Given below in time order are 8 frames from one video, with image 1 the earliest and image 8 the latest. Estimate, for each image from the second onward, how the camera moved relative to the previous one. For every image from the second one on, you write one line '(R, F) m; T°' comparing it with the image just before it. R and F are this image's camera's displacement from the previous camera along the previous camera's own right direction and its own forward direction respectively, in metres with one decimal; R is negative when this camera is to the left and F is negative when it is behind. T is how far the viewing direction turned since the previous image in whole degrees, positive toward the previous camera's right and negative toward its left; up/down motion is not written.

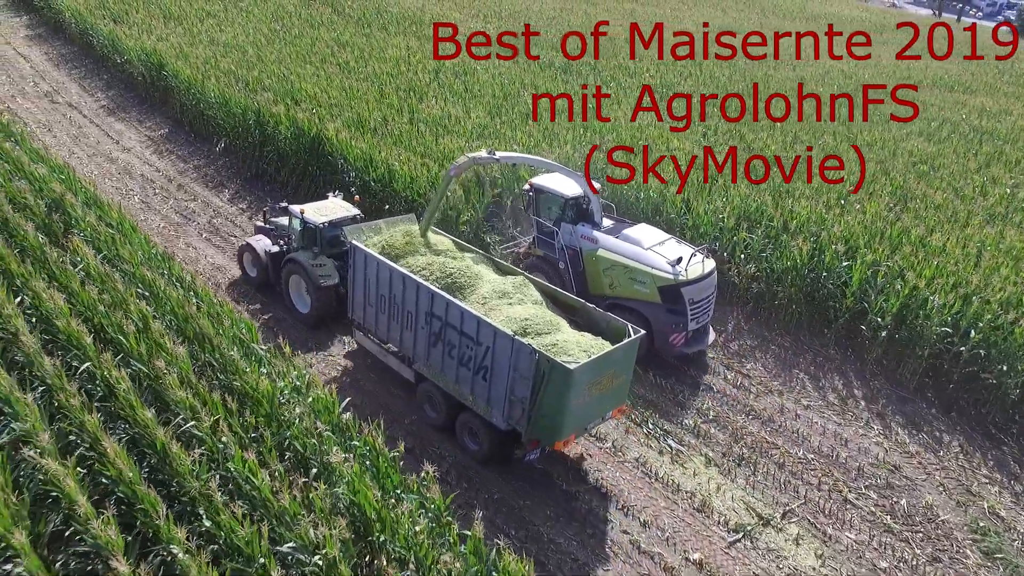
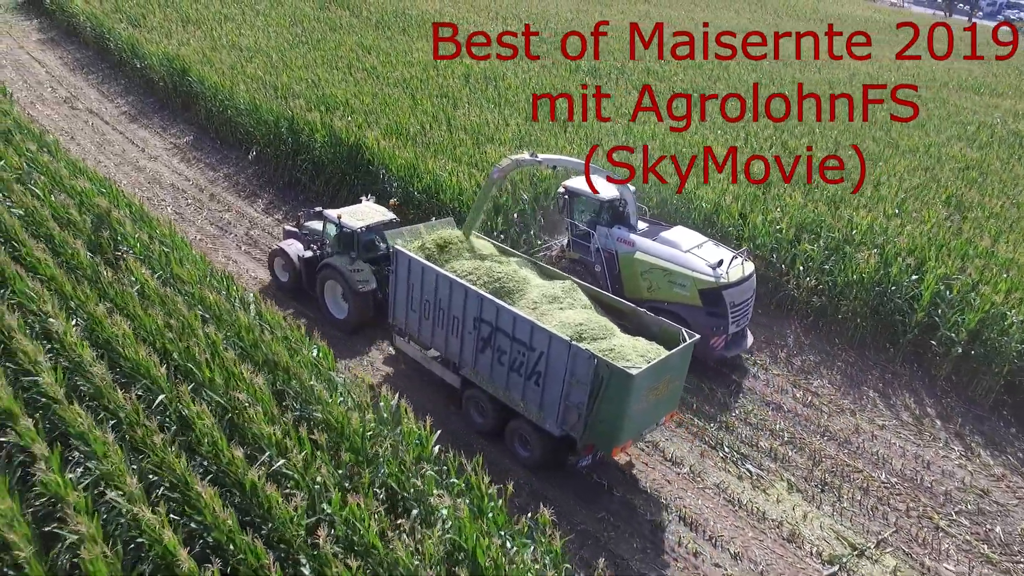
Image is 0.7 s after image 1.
(-0.7, +0.3) m; 0°
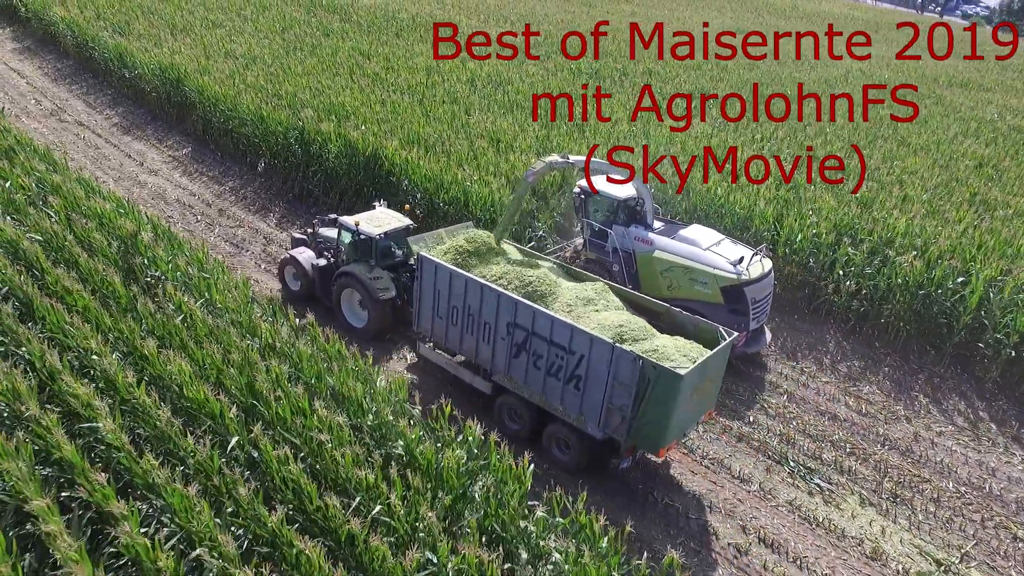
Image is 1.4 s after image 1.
(-0.8, +0.3) m; +2°
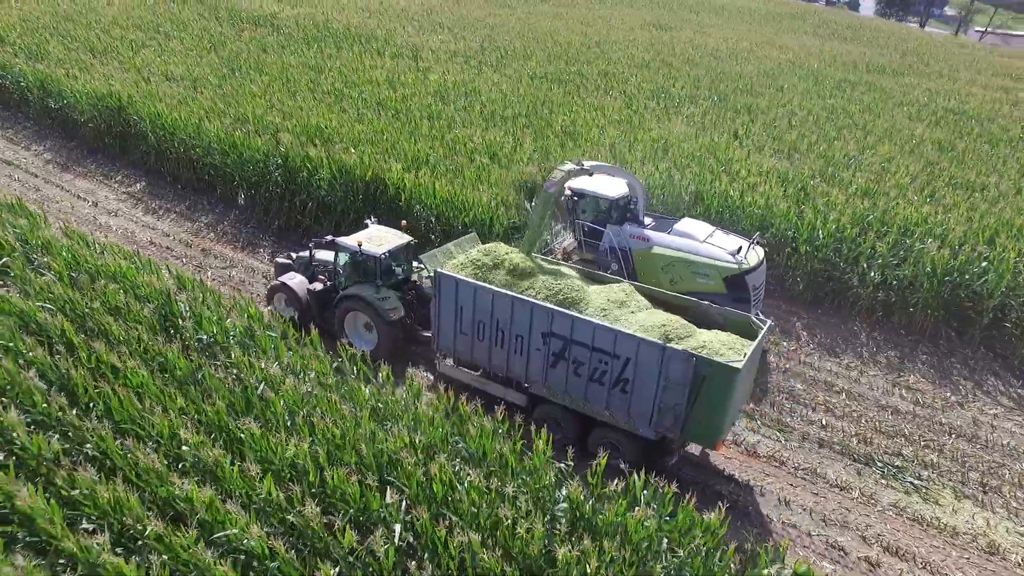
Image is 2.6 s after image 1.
(-1.6, +0.5) m; +8°
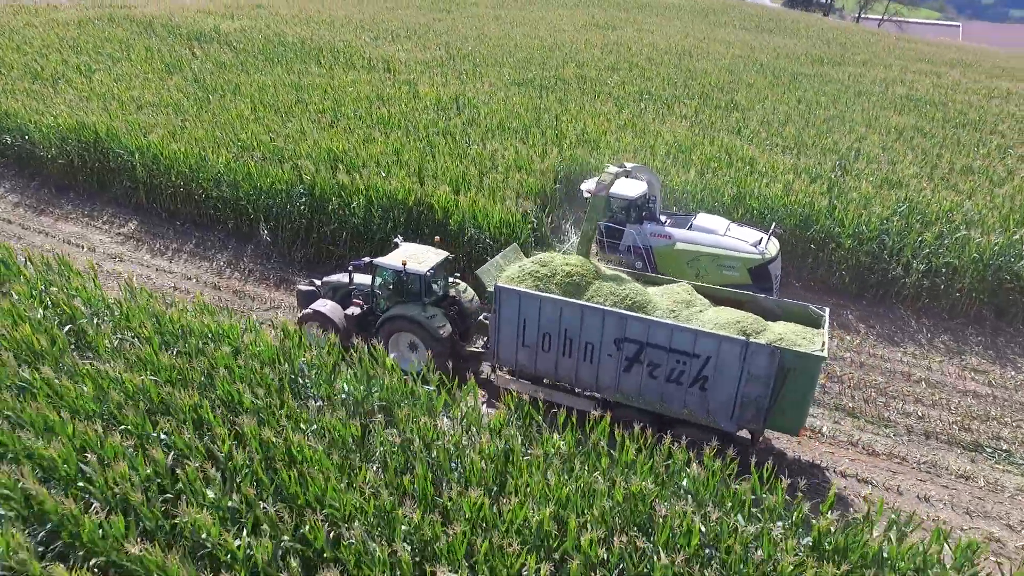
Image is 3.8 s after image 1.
(-1.9, +0.4) m; +7°
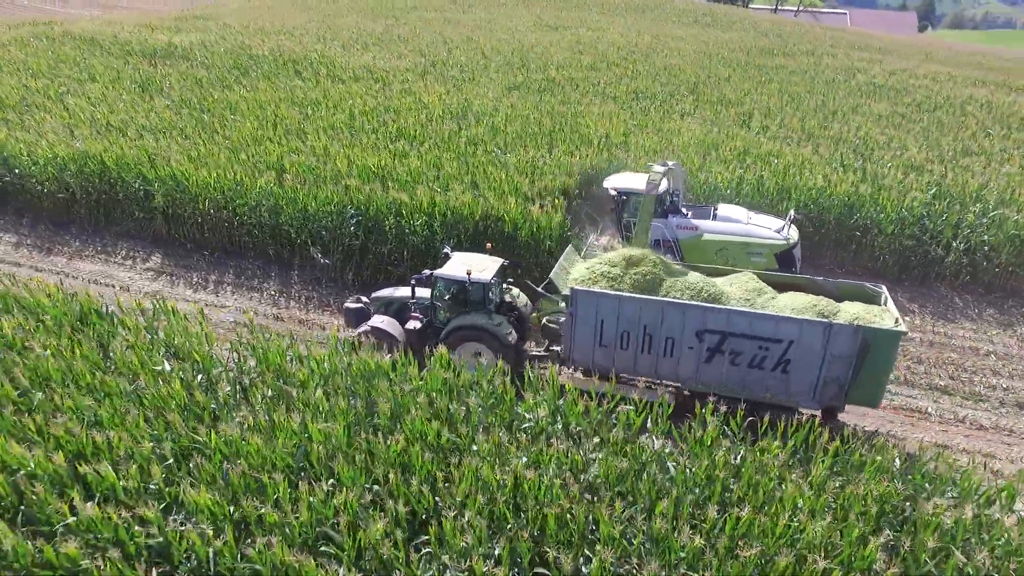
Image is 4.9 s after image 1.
(-2.0, +0.3) m; +7°
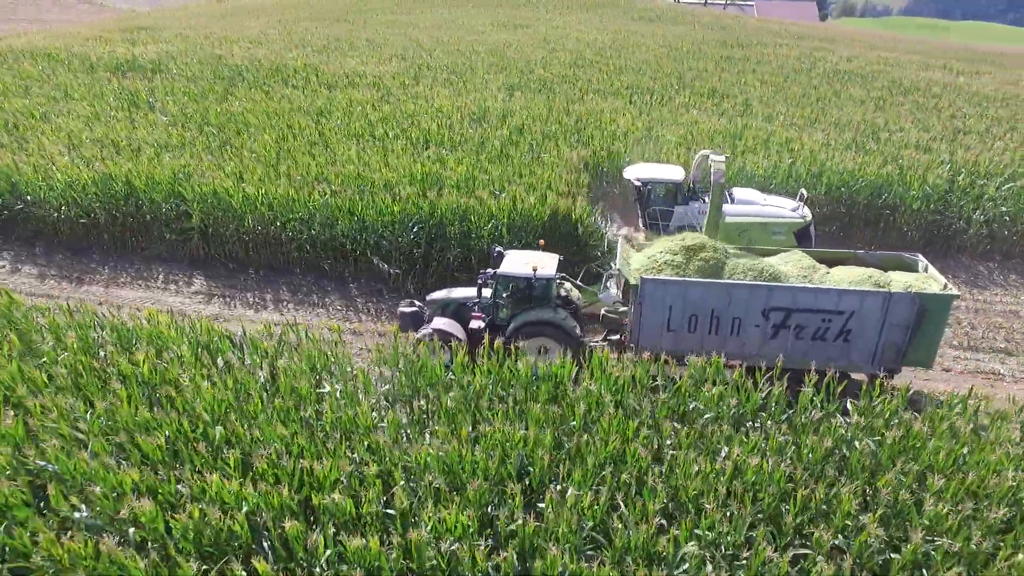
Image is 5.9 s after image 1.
(-1.9, +0.1) m; +6°
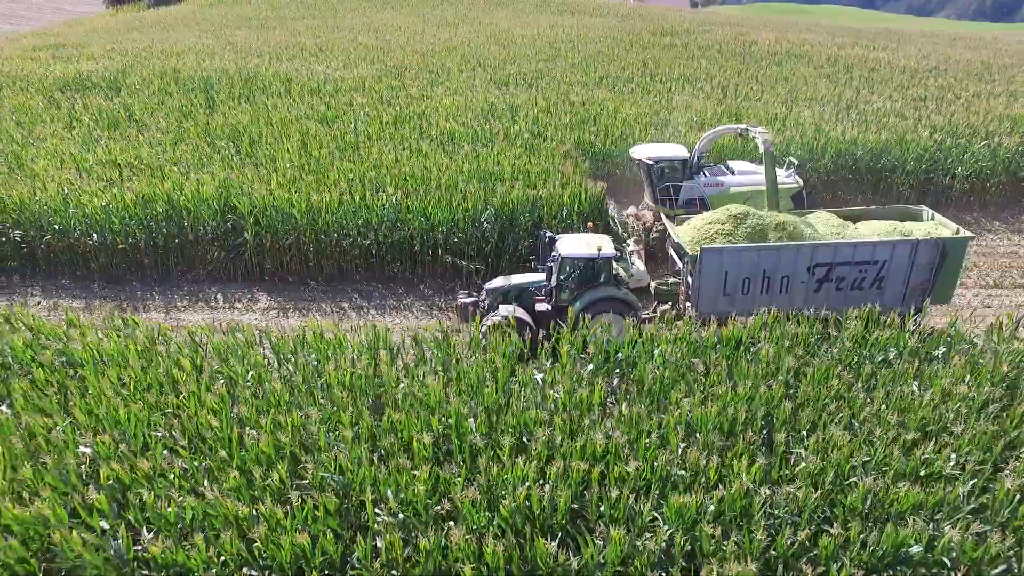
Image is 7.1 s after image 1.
(-2.4, -0.1) m; +8°
